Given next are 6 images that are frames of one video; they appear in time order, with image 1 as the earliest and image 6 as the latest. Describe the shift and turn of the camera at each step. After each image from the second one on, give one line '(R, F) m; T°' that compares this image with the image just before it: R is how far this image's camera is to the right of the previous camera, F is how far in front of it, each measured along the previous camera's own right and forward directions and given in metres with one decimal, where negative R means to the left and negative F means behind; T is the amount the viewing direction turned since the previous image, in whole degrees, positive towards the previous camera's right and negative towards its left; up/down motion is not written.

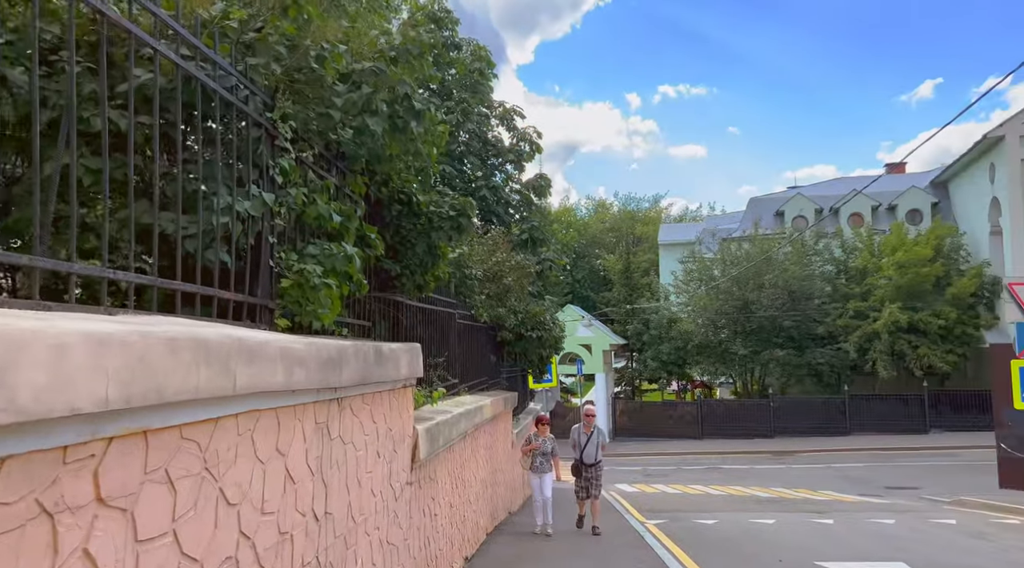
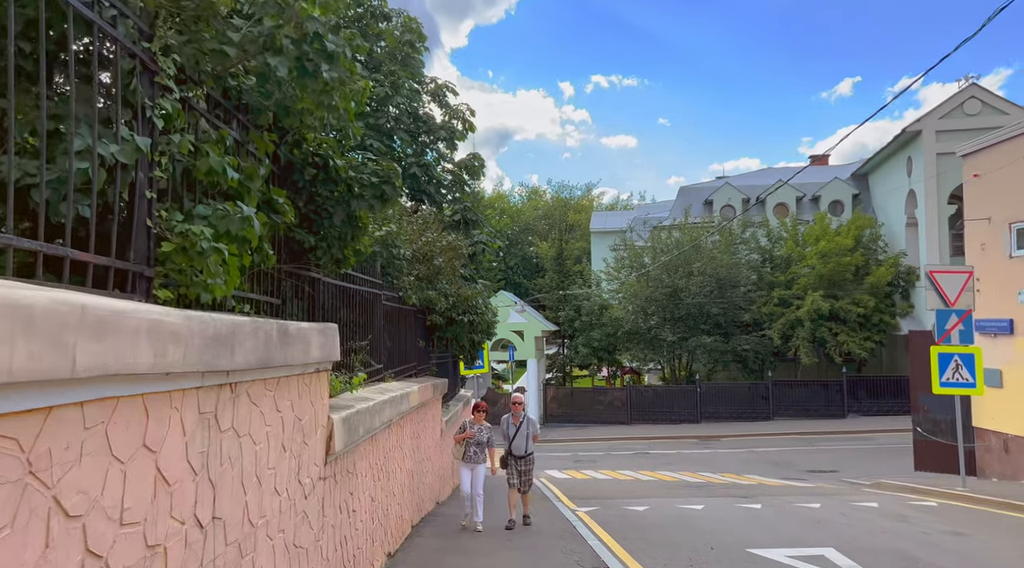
(0.0, +0.4) m; +5°
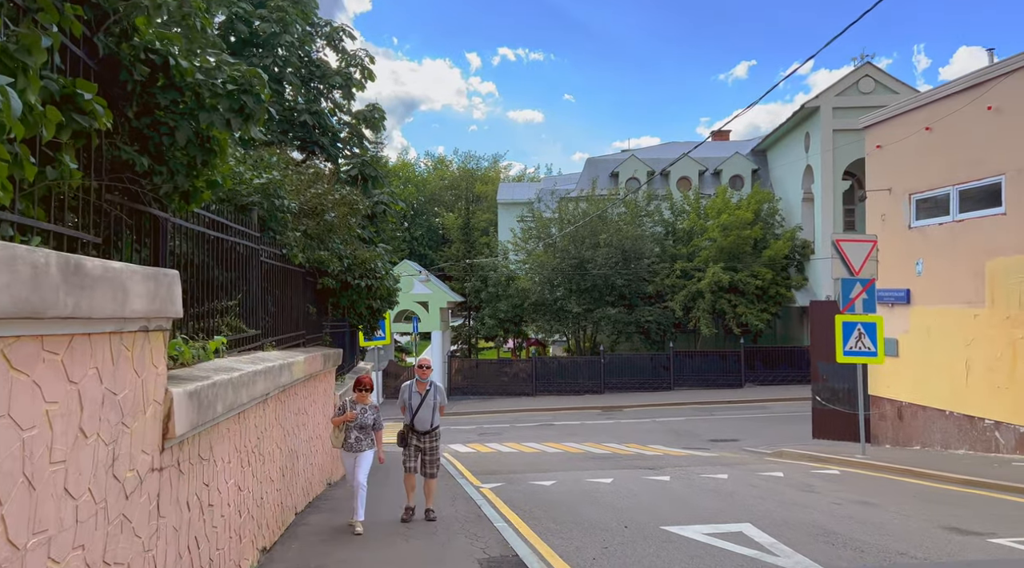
(0.0, +0.7) m; +6°
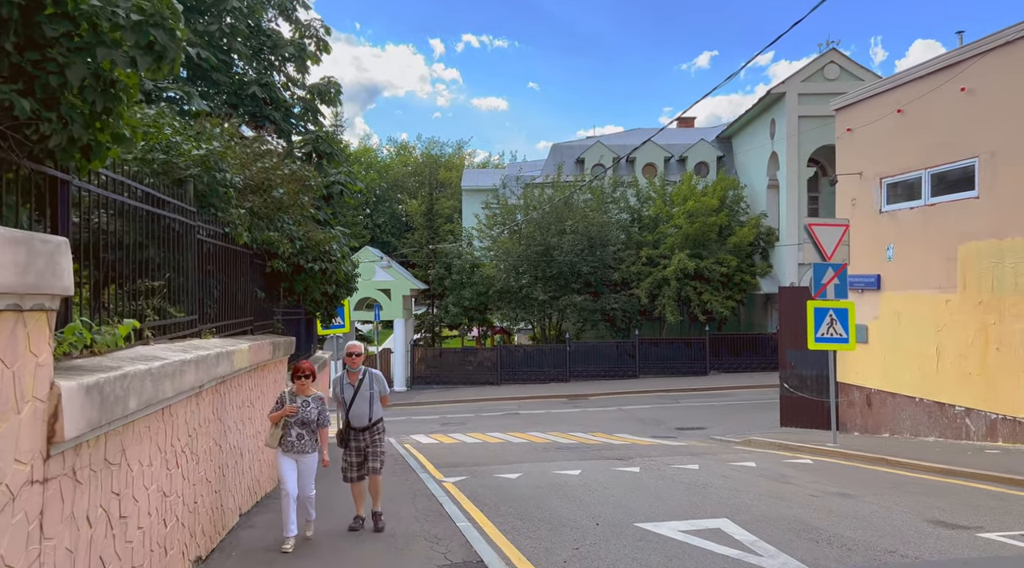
(0.0, +0.5) m; +2°
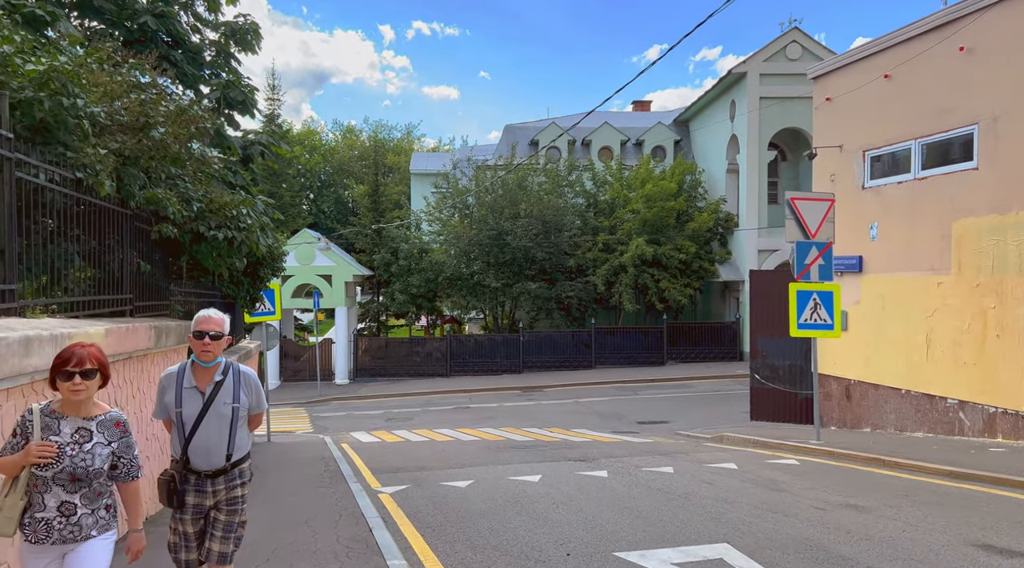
(0.0, +1.5) m; +3°
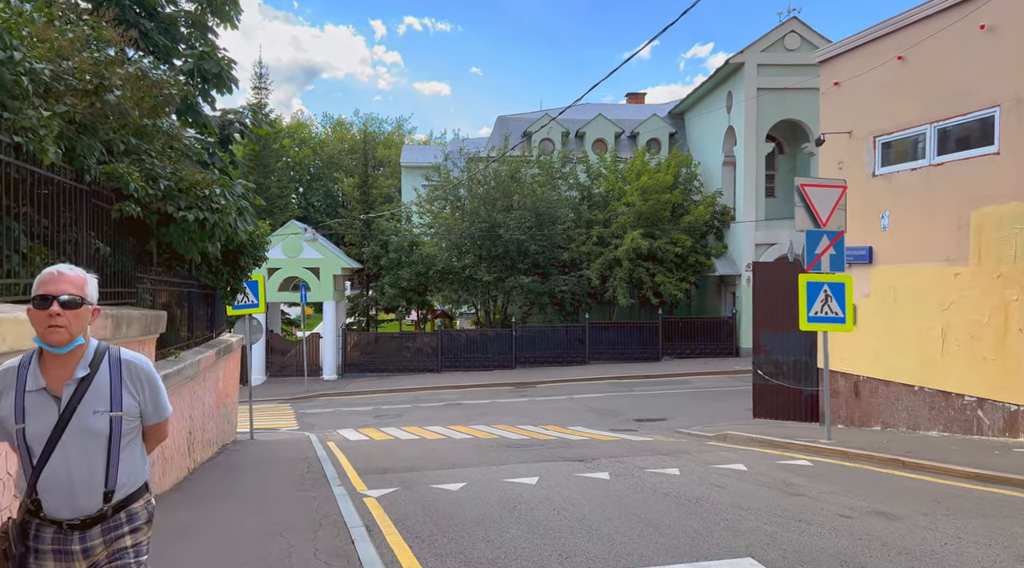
(-0.1, +0.6) m; +1°
